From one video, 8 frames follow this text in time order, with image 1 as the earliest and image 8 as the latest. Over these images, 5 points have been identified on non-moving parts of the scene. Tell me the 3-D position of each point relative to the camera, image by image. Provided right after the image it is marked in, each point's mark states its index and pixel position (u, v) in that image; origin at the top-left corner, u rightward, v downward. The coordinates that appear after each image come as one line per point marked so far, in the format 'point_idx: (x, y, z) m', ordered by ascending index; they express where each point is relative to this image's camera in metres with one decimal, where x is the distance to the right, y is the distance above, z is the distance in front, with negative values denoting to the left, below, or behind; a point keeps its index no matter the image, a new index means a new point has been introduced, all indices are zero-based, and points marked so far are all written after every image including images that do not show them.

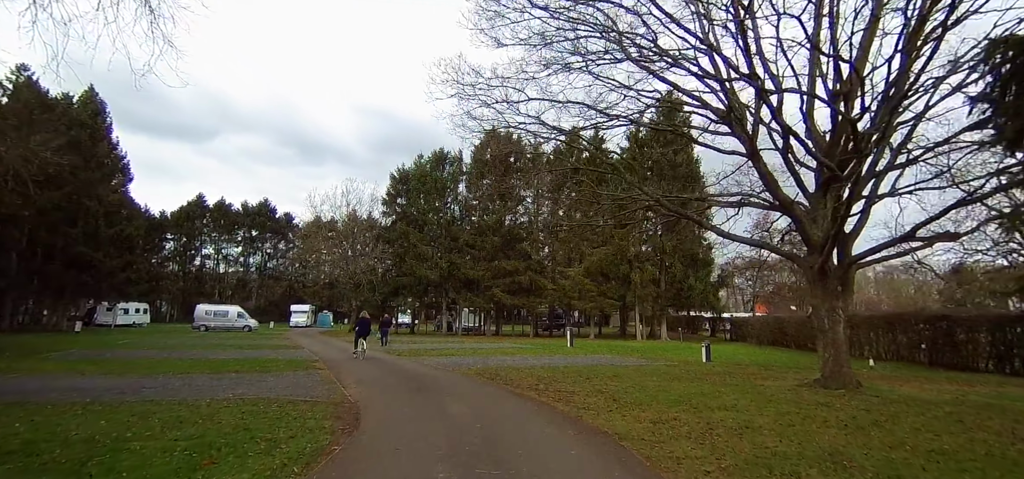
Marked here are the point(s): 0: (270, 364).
0: (-8.6, -4.5, +18.7) m
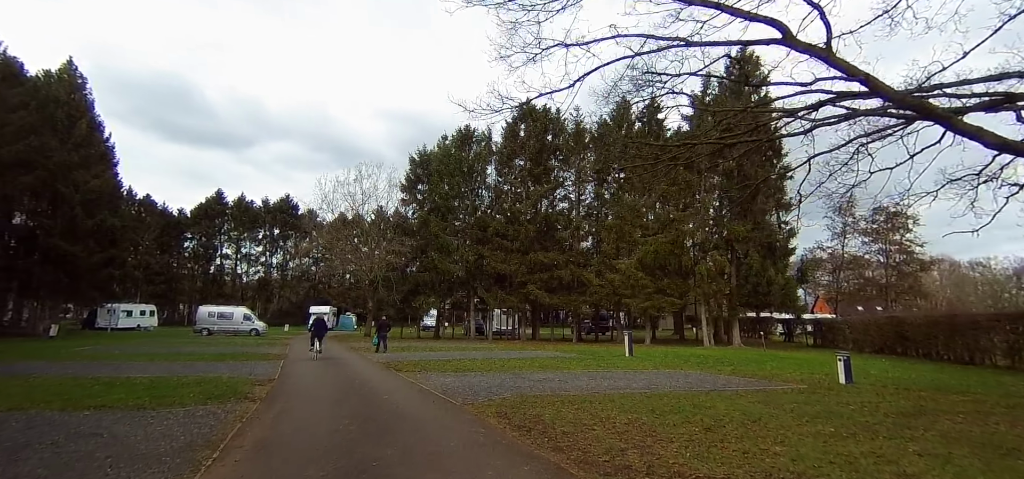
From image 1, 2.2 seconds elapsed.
0: (-7.5, -3.5, +12.1) m
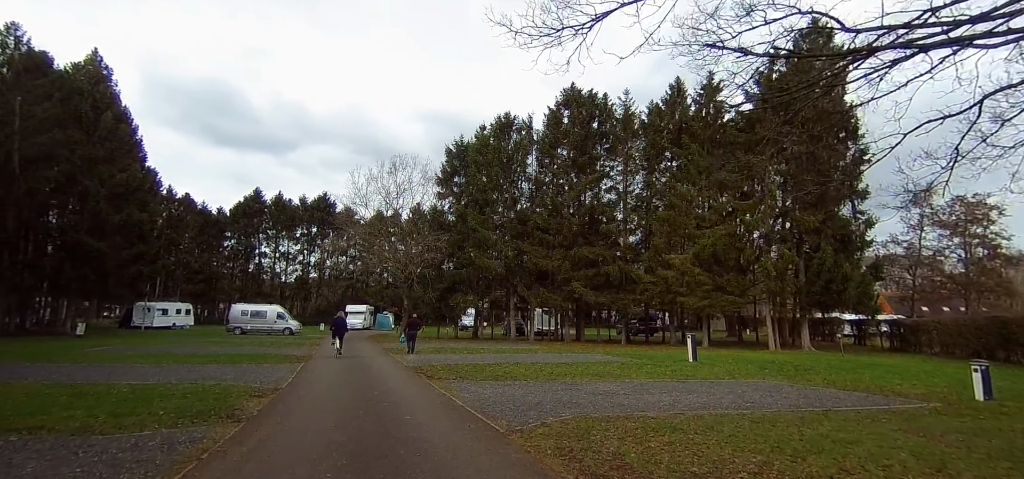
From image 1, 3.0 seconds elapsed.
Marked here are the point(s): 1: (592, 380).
0: (-6.4, -3.1, +9.8) m
1: (+2.4, -4.2, +15.6) m
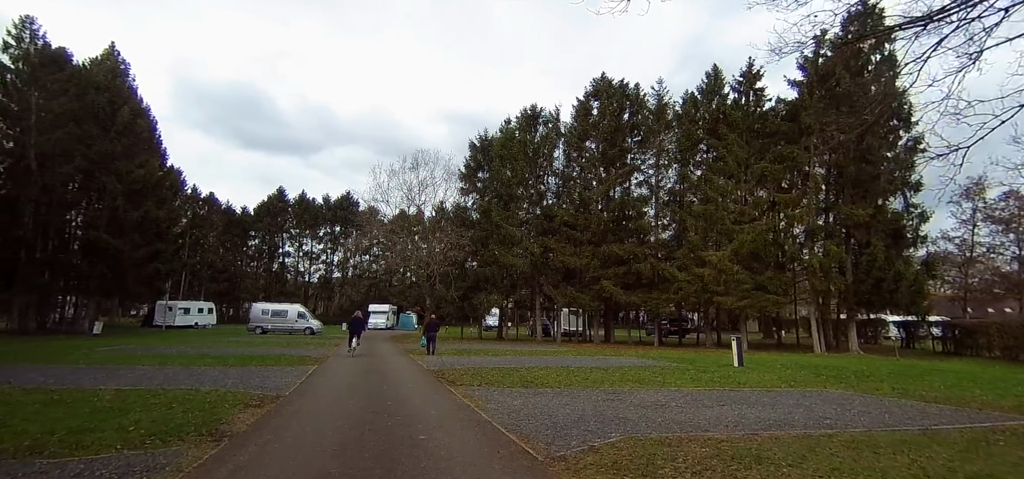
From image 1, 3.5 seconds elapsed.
0: (-5.8, -2.8, +8.4) m
1: (+3.3, -4.0, +13.8) m
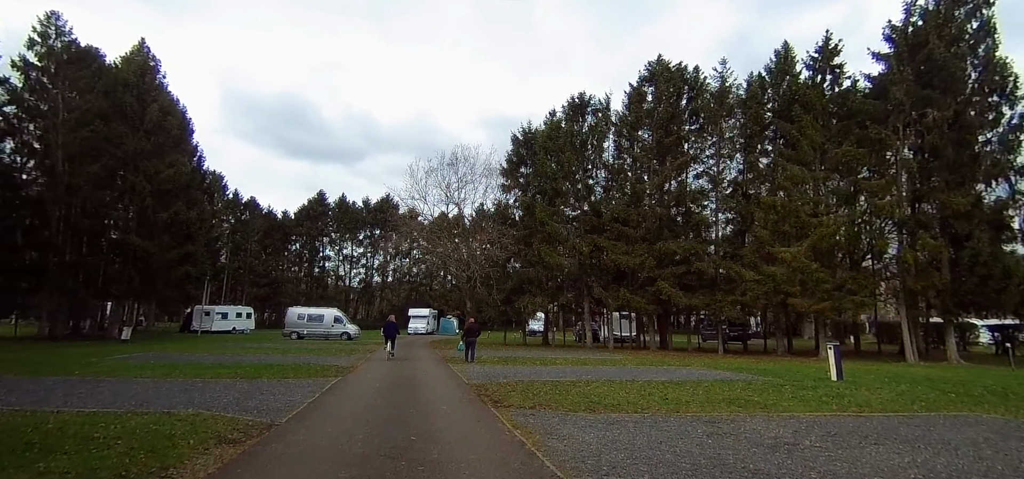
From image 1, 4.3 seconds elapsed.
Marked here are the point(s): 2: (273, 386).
0: (-5.0, -2.5, +6.0) m
1: (+4.5, -3.6, +10.7) m
2: (-5.8, -3.6, +12.6) m
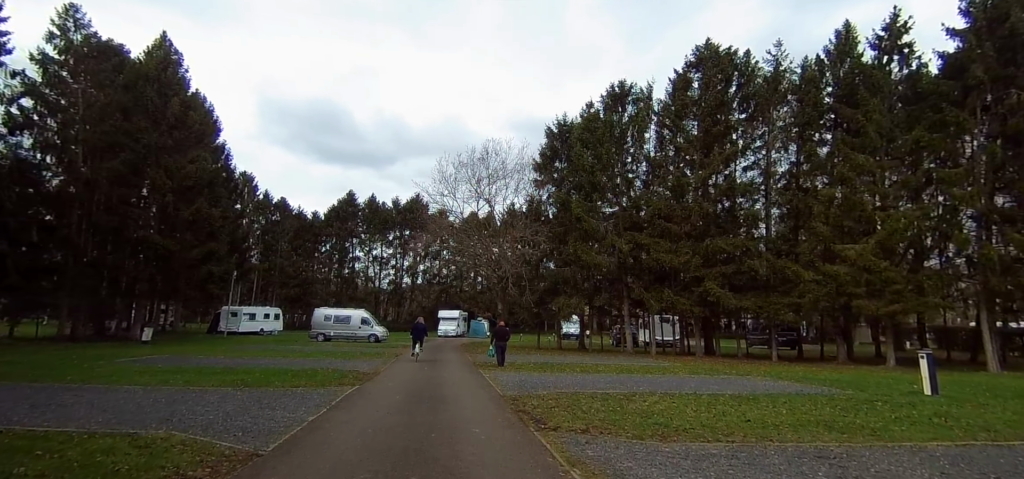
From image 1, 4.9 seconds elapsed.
0: (-4.5, -2.2, +4.2) m
1: (+5.3, -3.3, +8.4) m
2: (-4.9, -3.3, +10.9) m
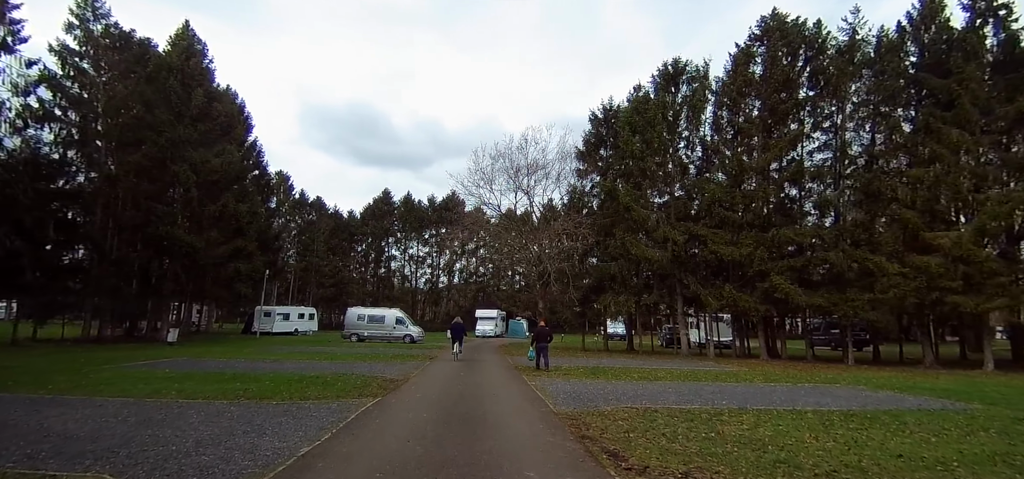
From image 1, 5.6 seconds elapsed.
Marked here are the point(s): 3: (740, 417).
0: (-4.0, -1.9, +2.1) m
1: (+6.1, -2.8, +5.6) m
2: (-4.0, -3.0, +8.8) m
3: (+4.2, -3.2, +9.4) m
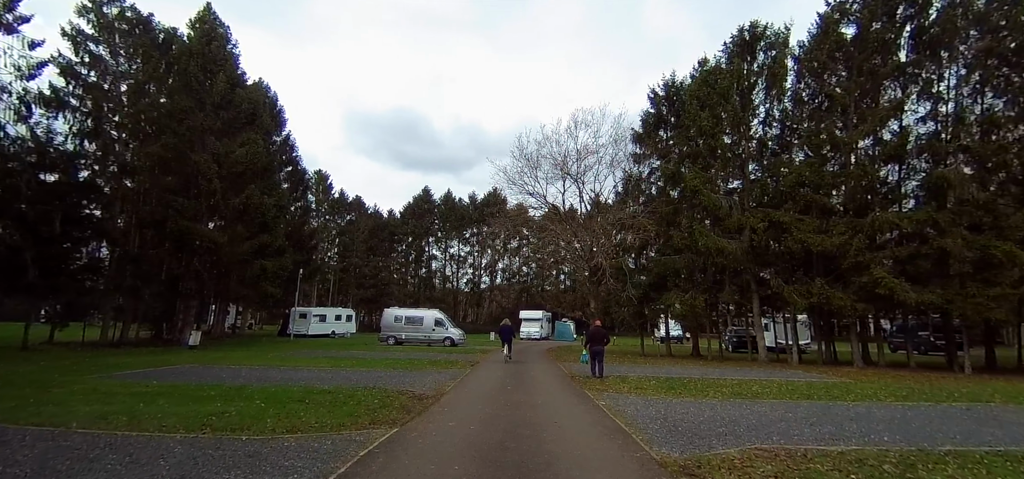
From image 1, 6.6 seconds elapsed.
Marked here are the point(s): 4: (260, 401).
0: (-3.7, -1.4, -0.6) m
1: (+6.6, -2.2, +2.0) m
2: (-3.1, -2.5, +6.0) m
3: (+5.1, -2.7, +6.0) m
4: (-4.6, -3.0, +9.5) m
